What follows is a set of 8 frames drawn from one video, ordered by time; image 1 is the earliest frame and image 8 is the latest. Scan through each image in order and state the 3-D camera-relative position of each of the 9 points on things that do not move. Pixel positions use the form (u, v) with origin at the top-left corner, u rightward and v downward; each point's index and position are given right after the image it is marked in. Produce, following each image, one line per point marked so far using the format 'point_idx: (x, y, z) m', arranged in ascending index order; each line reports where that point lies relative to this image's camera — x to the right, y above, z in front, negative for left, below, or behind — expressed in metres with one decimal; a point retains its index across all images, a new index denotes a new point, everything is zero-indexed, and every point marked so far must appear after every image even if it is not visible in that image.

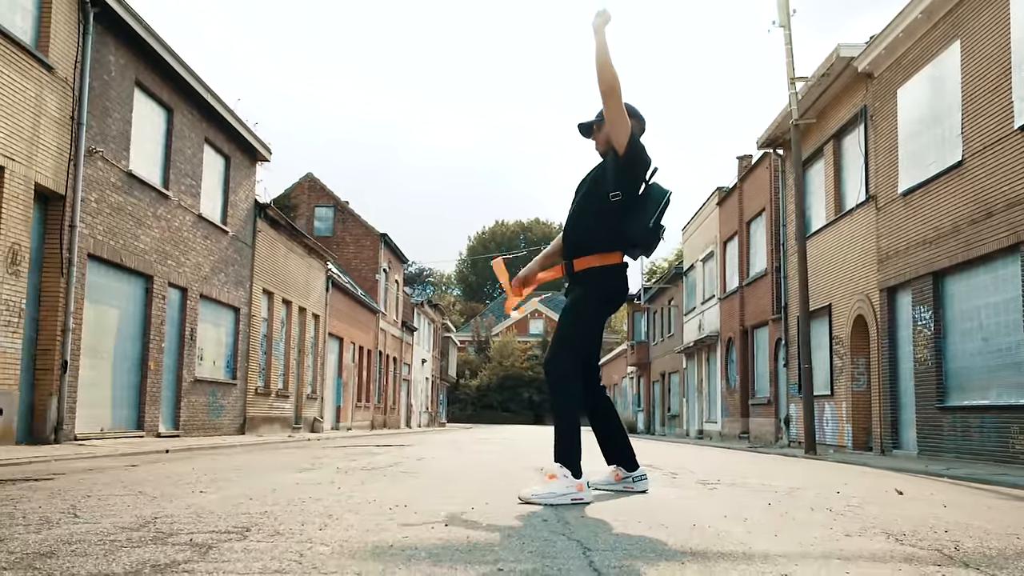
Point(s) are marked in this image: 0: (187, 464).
0: (-2.7, -1.5, +7.2) m
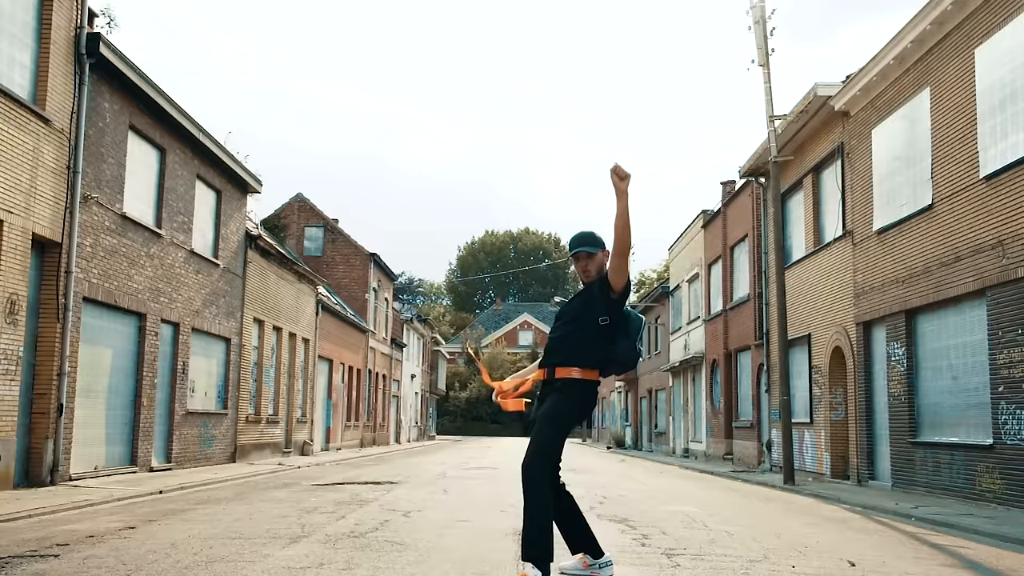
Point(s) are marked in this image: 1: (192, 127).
0: (-2.8, -2.0, +7.5) m
1: (-5.8, +3.0, +16.1) m
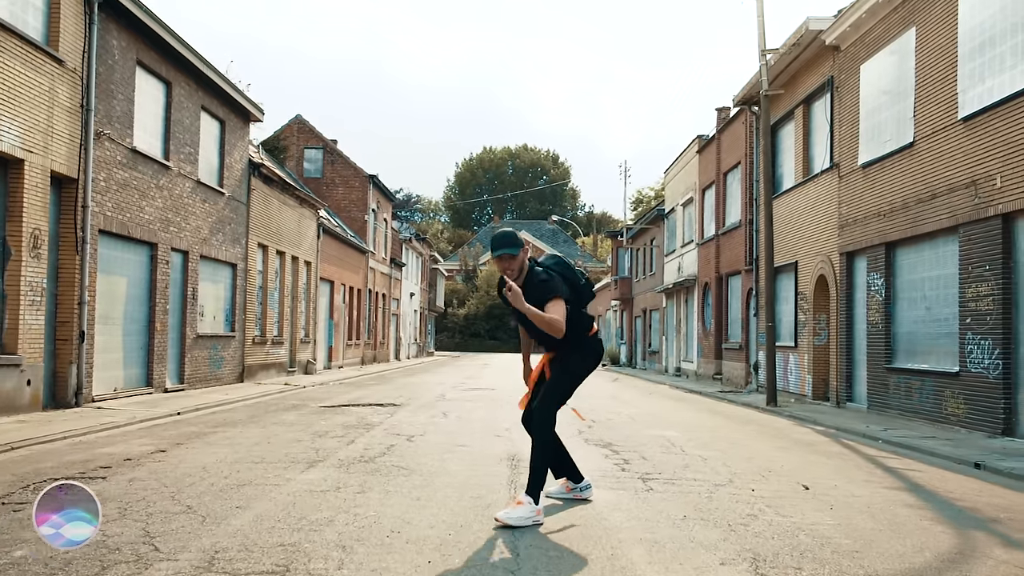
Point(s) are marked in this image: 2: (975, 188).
0: (-2.9, -1.5, +8.3) m
1: (-5.9, +4.3, +16.3) m
2: (+6.2, +1.3, +11.7) m
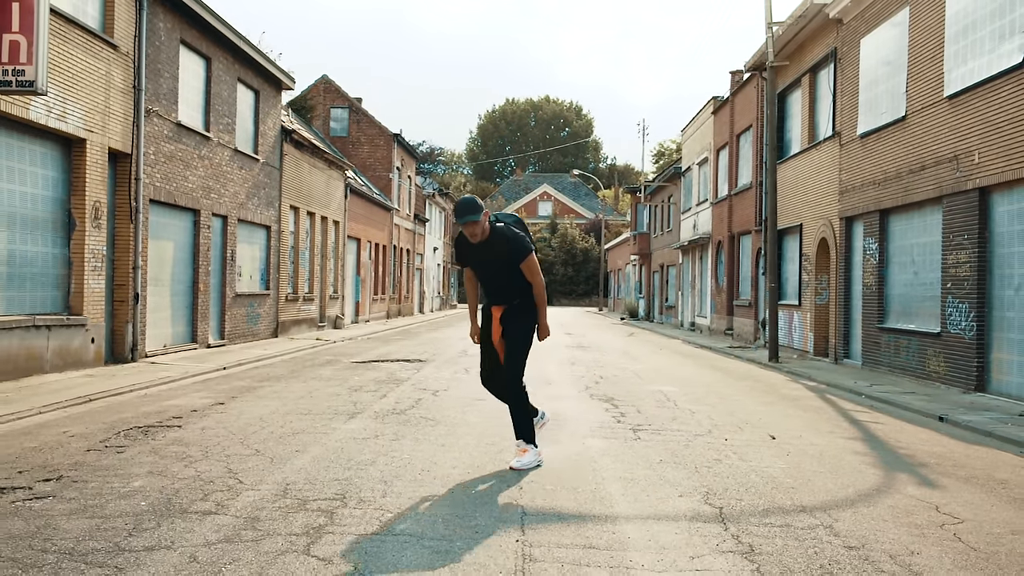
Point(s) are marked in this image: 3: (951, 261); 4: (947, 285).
0: (-2.8, -1.2, +9.5) m
1: (-5.5, +5.0, +17.3) m
2: (+6.4, +1.8, +12.5) m
3: (+6.5, +0.4, +12.8) m
4: (+6.5, 0.0, +12.9) m
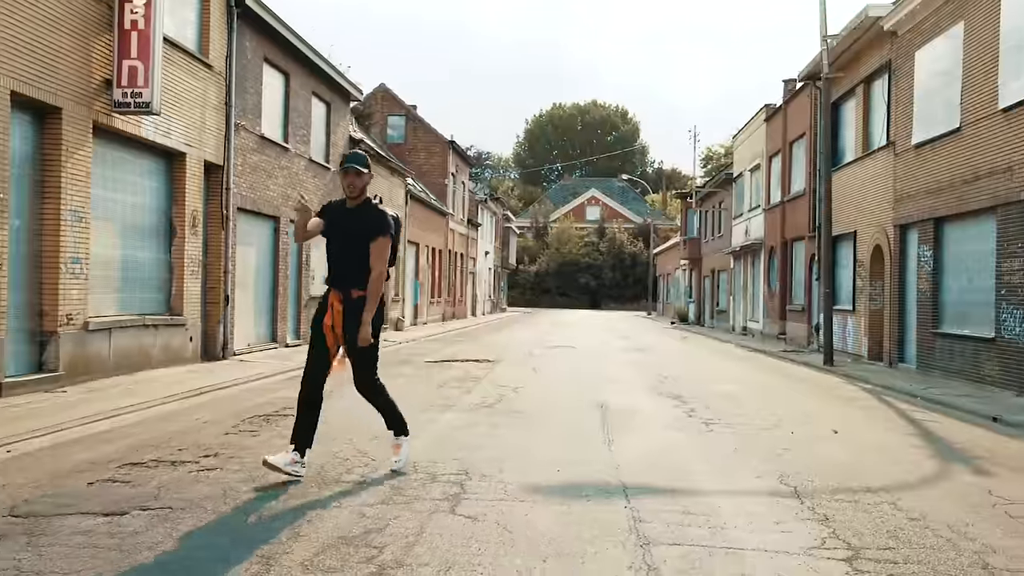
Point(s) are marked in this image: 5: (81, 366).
0: (-1.9, -1.3, +10.4) m
1: (-4.2, +5.0, +18.4) m
2: (+7.5, +1.7, +13.0) m
3: (+7.5, +0.3, +13.3) m
4: (+7.5, -0.1, +13.4) m
5: (-5.4, -1.0, +10.8) m
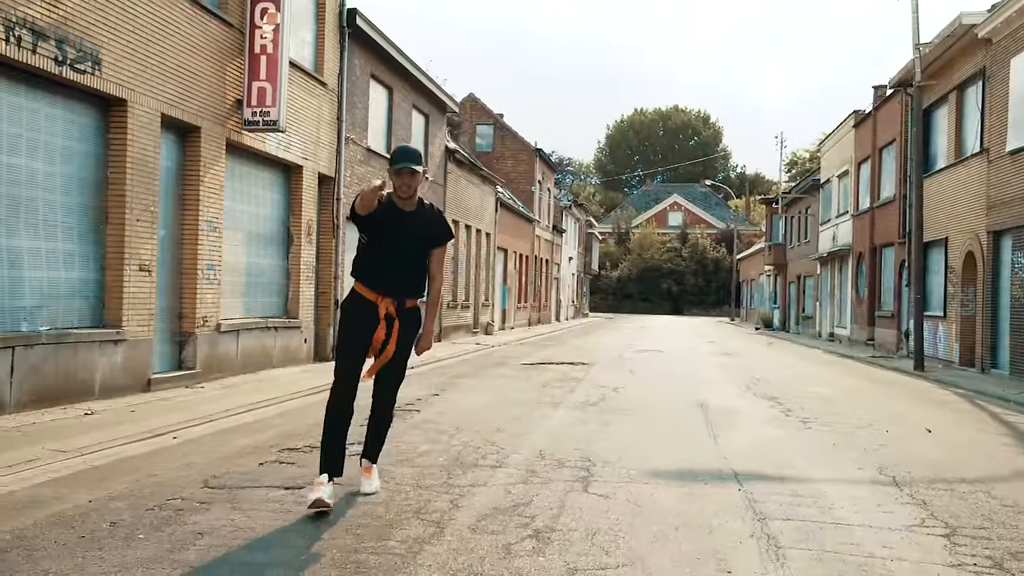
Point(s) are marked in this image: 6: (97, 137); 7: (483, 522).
0: (-0.6, -1.3, +11.2) m
1: (-2.2, +4.9, +19.3) m
2: (+8.9, +1.6, +12.9) m
3: (+9.0, +0.2, +13.2) m
4: (+9.0, -0.2, +13.3) m
5: (-4.0, -1.1, +11.9) m
6: (-4.4, +1.6, +9.4) m
7: (-0.2, -1.2, +4.6) m
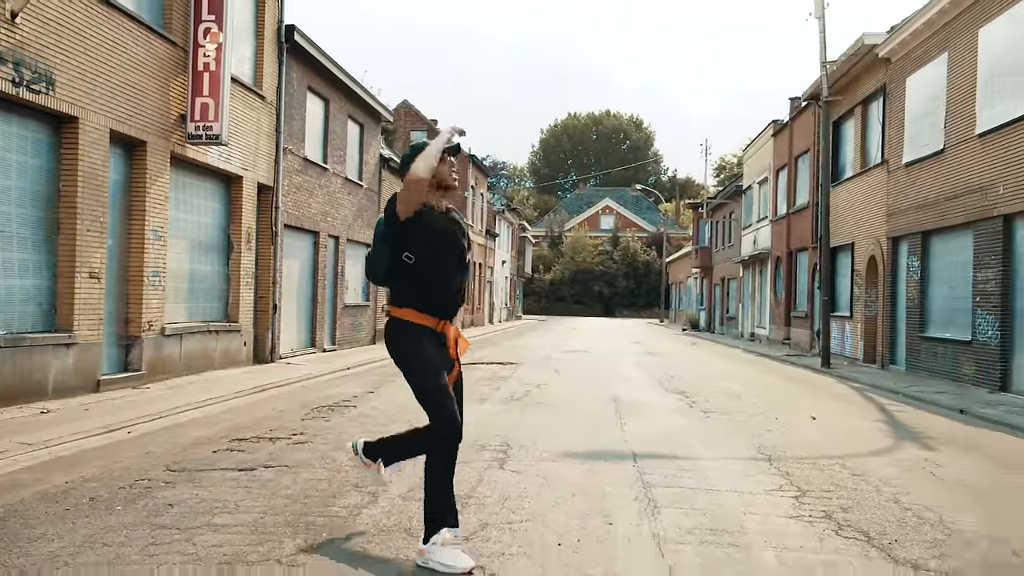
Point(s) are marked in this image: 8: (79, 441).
0: (-1.5, -1.4, +11.9) m
1: (-3.8, +4.8, +20.0) m
2: (+7.8, +1.6, +14.4) m
3: (+7.9, +0.2, +14.7) m
4: (+7.9, -0.2, +14.7) m
5: (-5.0, -1.1, +12.4) m
6: (-5.3, +1.5, +9.9) m
7: (-0.6, -1.3, +5.4) m
8: (-3.5, -1.2, +7.1) m
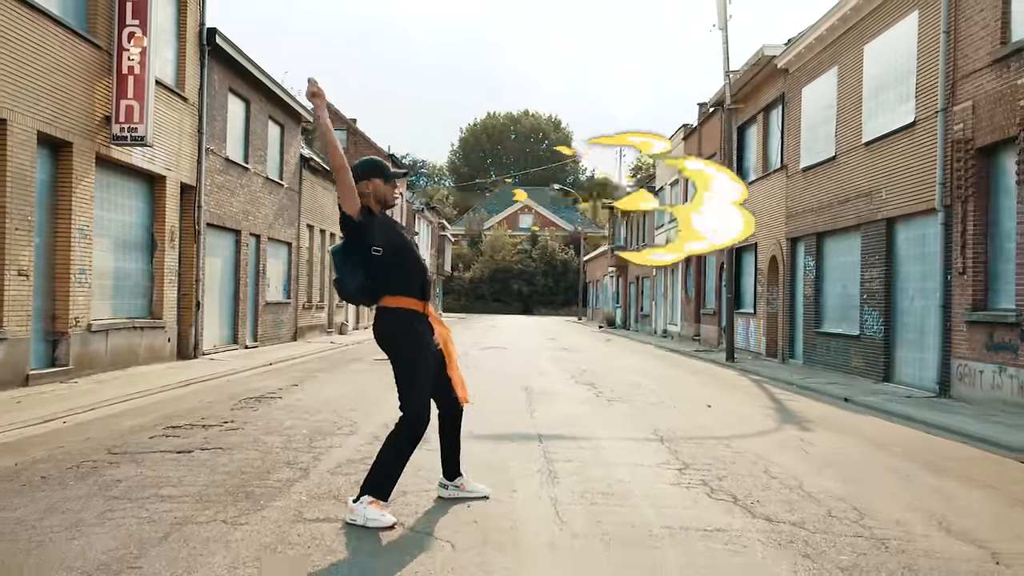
0: (-2.7, -1.4, +12.4) m
1: (-5.6, +4.8, +20.2) m
2: (+6.4, +1.6, +15.7) m
3: (+6.5, +0.2, +16.0) m
4: (+6.5, -0.2, +16.1) m
5: (-6.2, -1.1, +12.5) m
6: (-6.2, +1.6, +10.0) m
7: (-1.2, -1.2, +6.0) m
8: (-4.2, -1.2, +7.4) m
